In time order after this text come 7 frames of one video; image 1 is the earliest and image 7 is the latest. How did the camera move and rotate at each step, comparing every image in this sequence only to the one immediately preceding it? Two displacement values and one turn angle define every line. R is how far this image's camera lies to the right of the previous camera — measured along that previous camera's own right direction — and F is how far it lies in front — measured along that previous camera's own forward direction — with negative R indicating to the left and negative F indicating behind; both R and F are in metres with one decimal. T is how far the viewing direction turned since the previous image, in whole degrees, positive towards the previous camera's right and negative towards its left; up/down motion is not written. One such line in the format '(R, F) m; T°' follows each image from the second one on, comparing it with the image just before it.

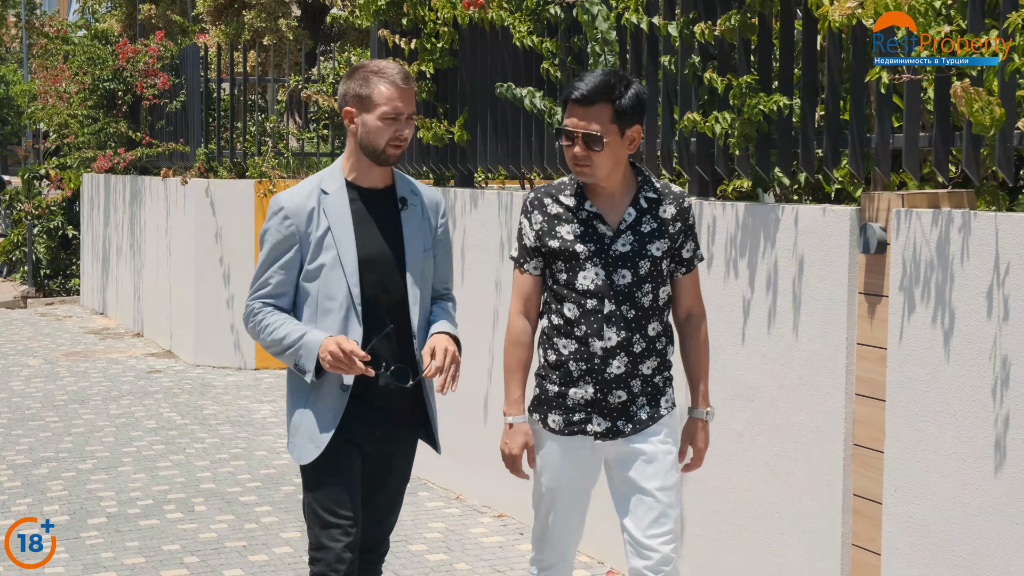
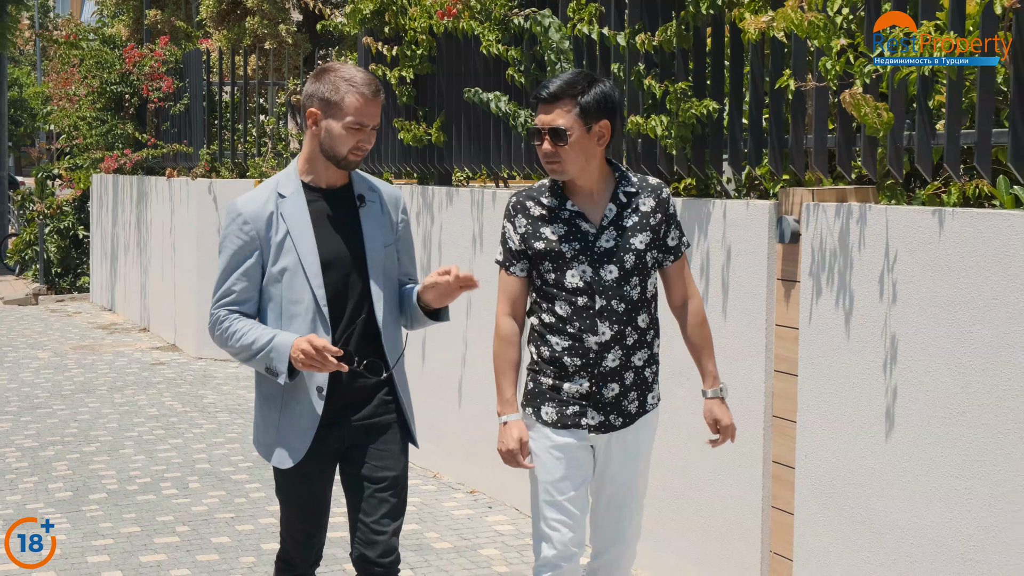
(+0.2, -0.5) m; 0°
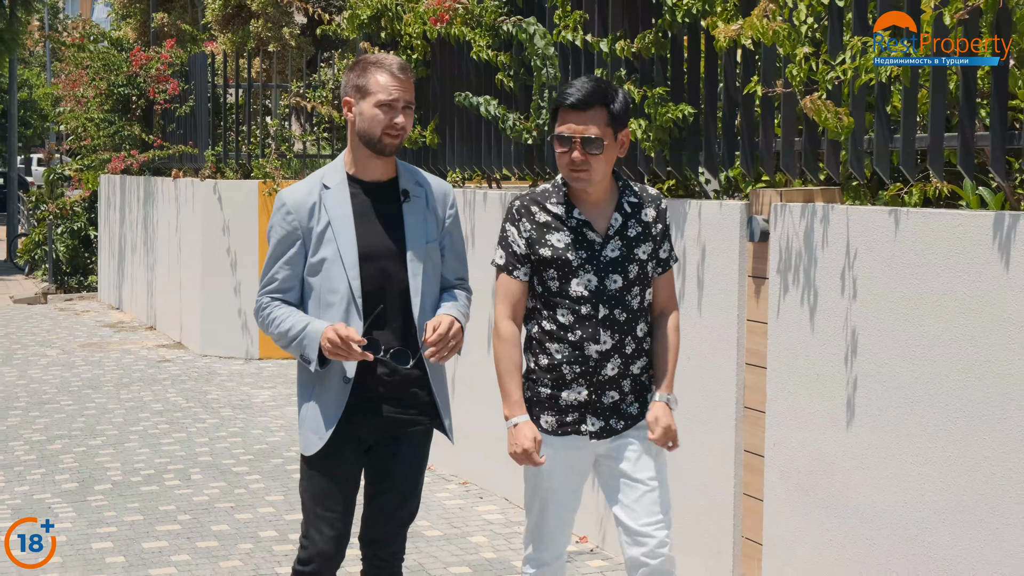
(+0.1, -0.2) m; 0°
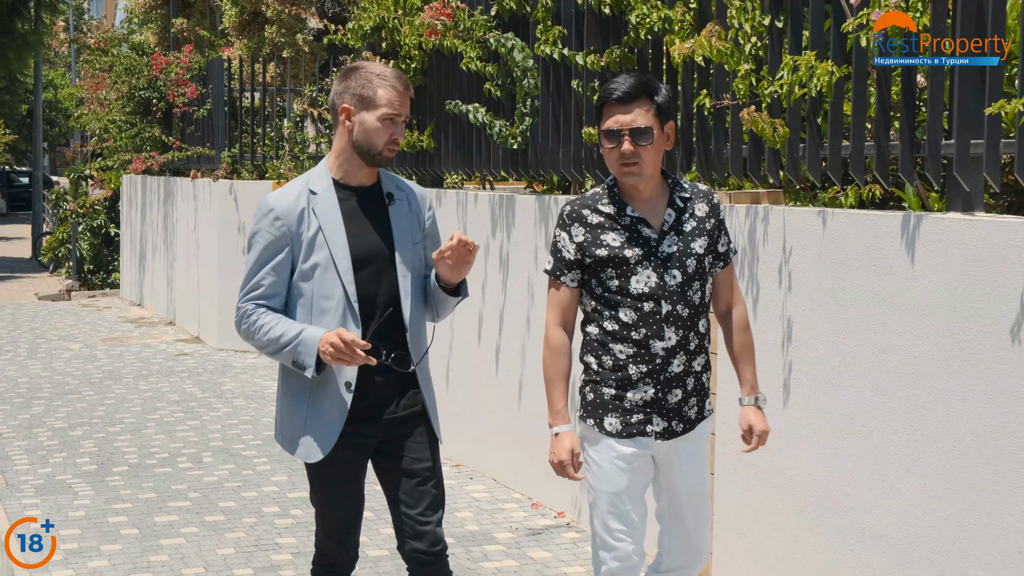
(+0.2, -0.5) m; -1°
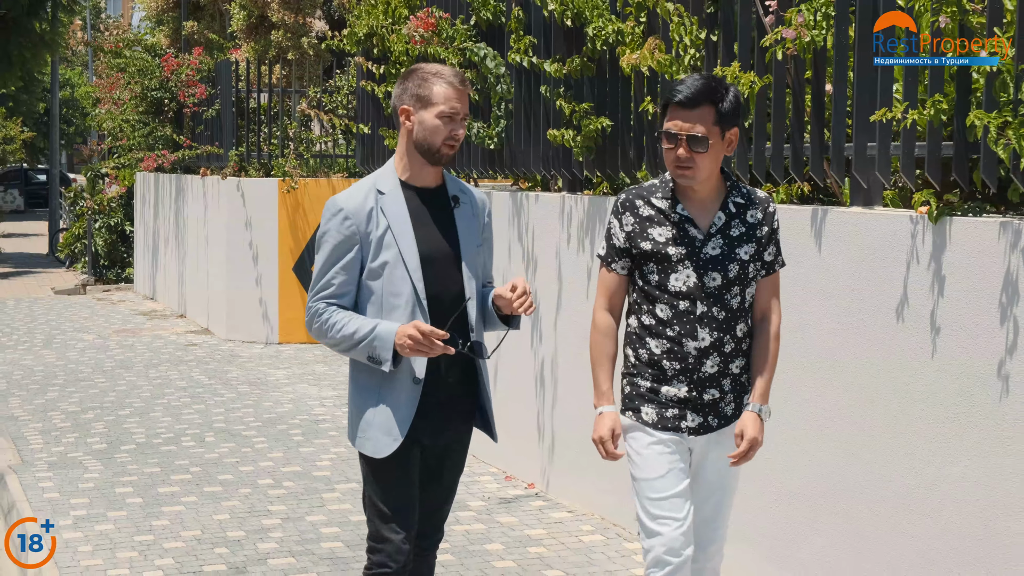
(+0.2, -0.5) m; -1°
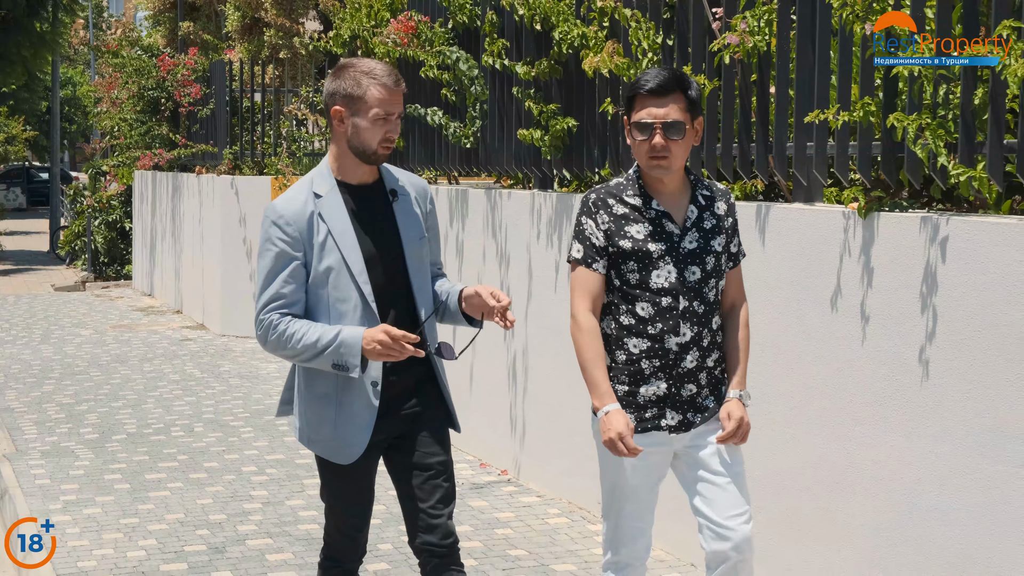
(+0.1, -0.3) m; 0°
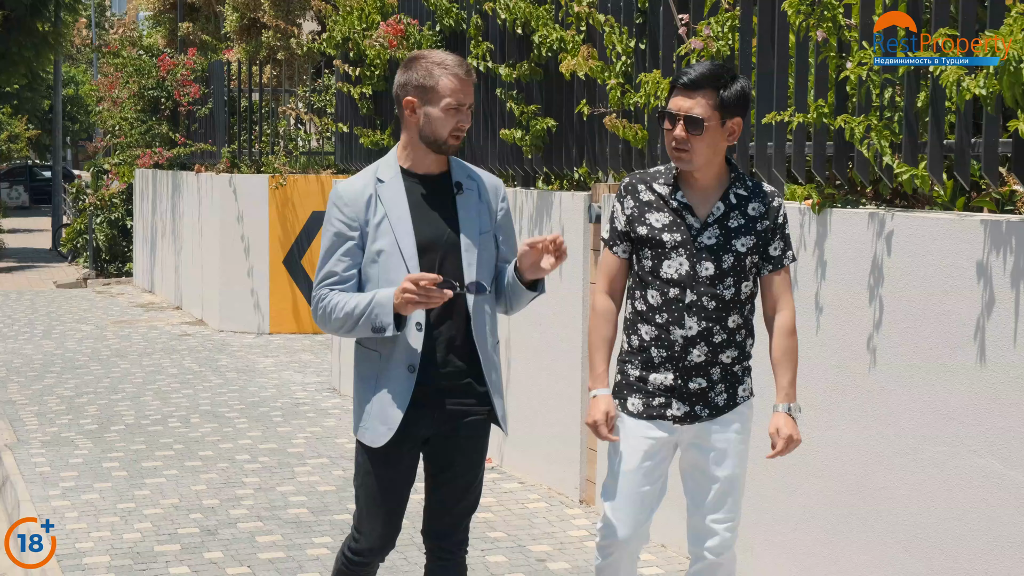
(+0.1, -0.2) m; 0°
